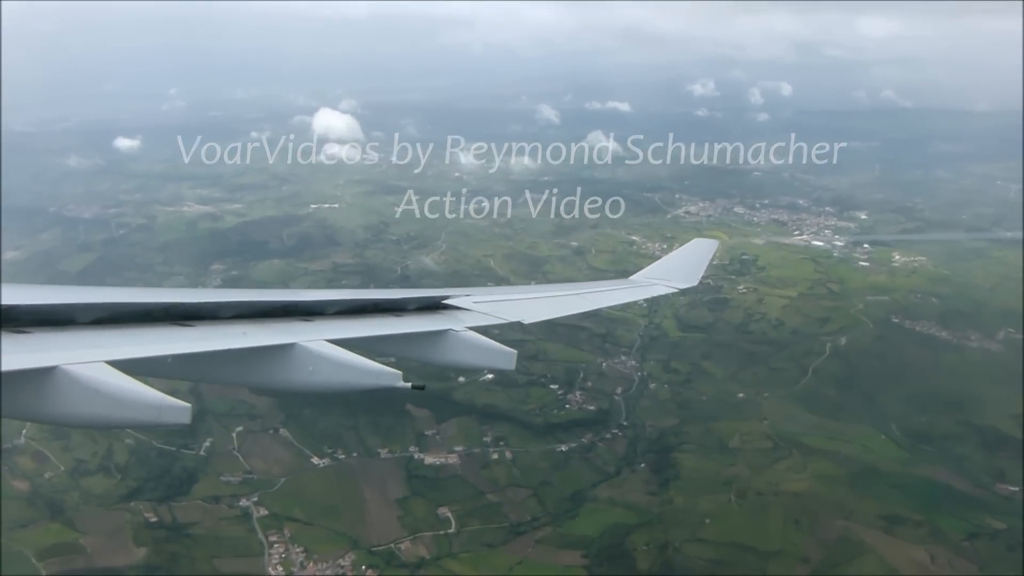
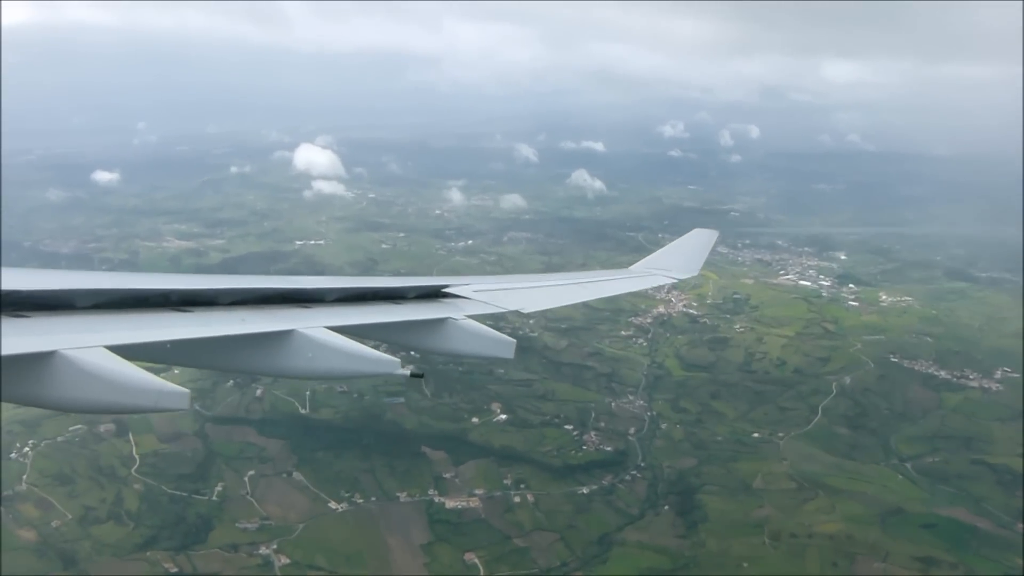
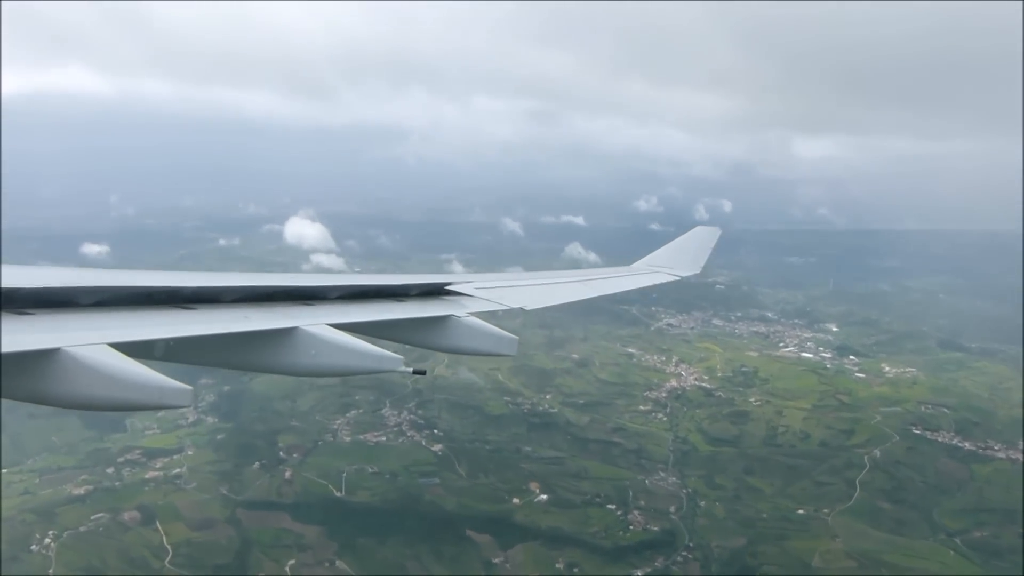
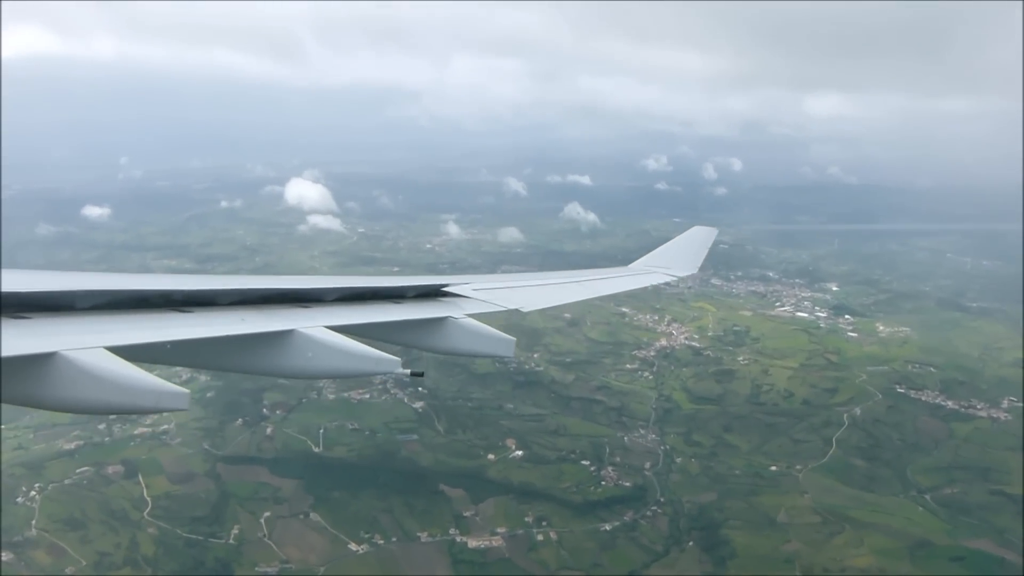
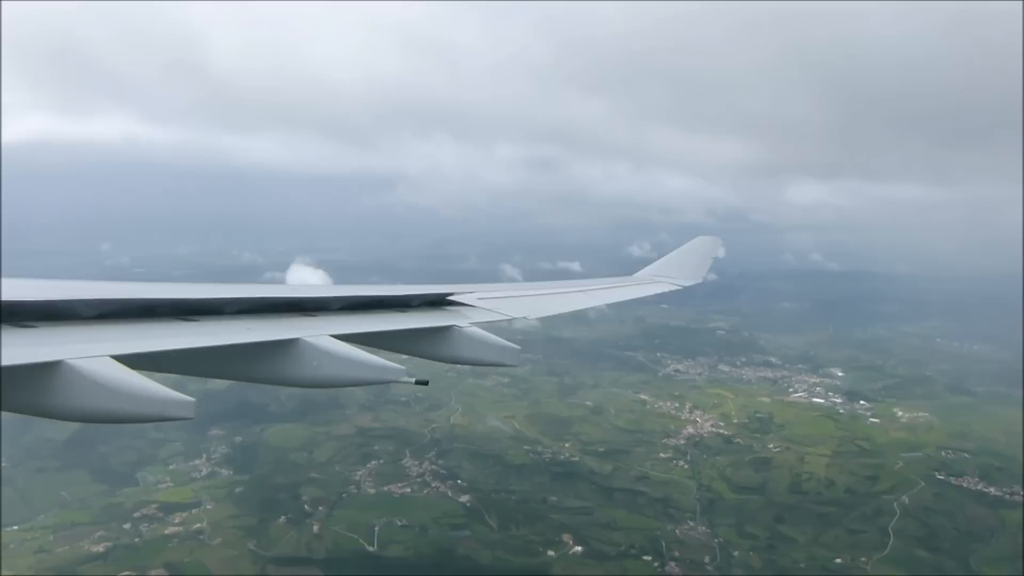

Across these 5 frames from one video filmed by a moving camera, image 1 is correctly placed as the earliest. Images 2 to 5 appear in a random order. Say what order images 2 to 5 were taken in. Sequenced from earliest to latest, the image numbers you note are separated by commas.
2, 4, 3, 5
